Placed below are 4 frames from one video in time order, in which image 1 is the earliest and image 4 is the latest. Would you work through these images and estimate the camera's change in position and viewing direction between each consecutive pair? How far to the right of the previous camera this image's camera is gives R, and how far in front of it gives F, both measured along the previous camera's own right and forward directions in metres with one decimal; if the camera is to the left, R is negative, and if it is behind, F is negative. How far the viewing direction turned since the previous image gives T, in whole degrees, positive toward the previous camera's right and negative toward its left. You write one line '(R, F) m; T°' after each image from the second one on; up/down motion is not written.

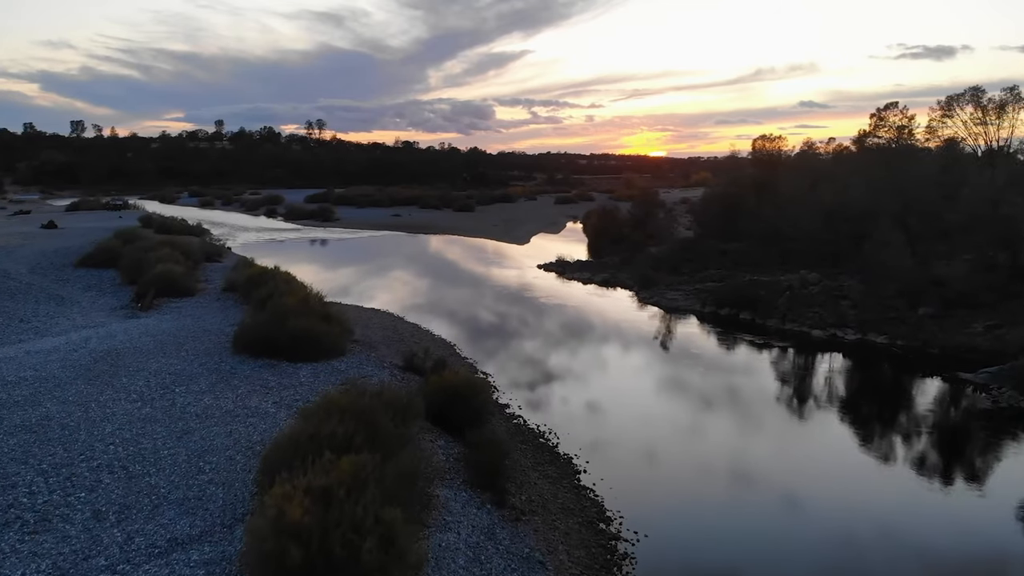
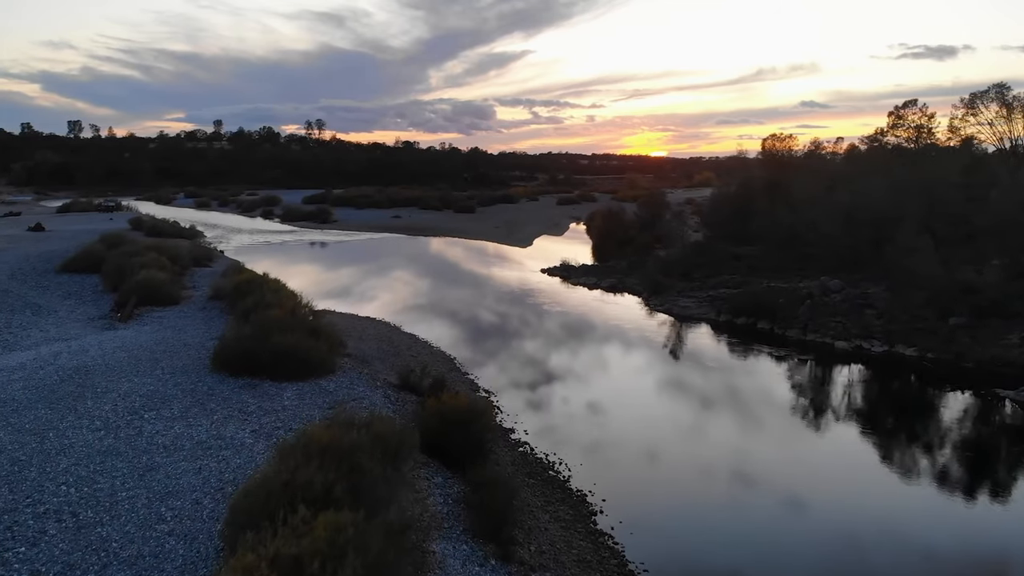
(-0.1, +1.1) m; 0°
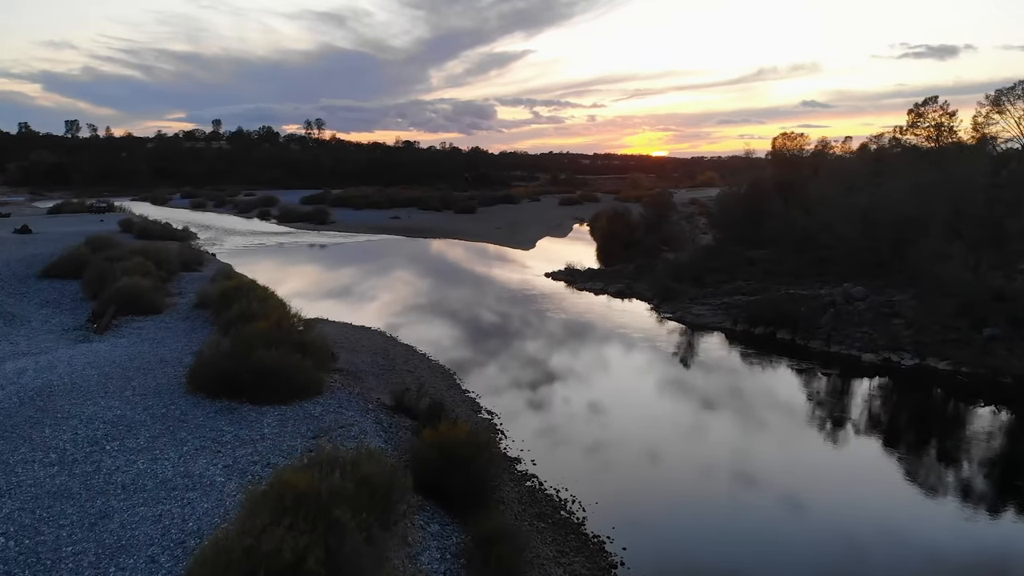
(-0.1, +1.1) m; 0°
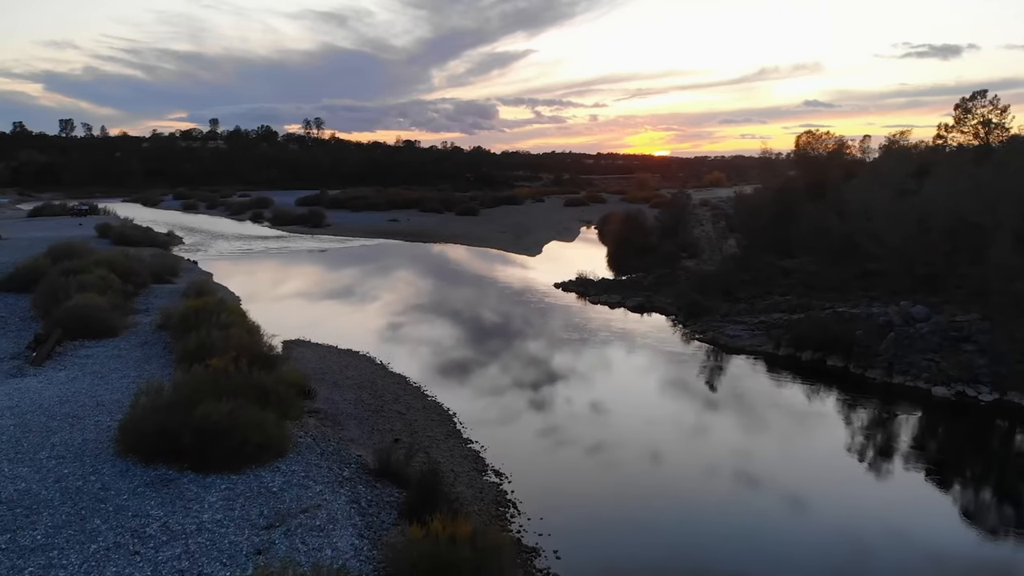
(-0.2, +2.3) m; 0°
